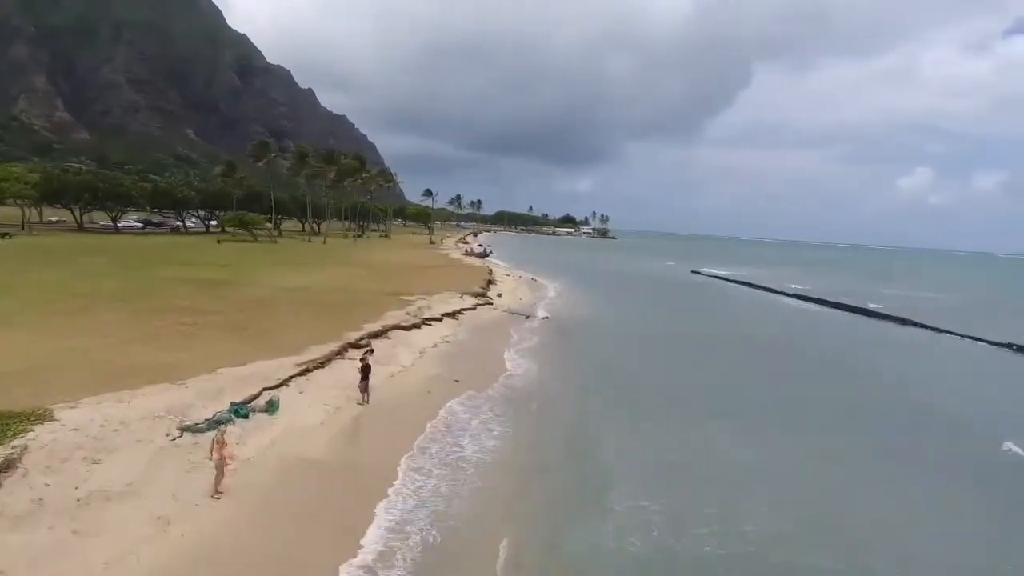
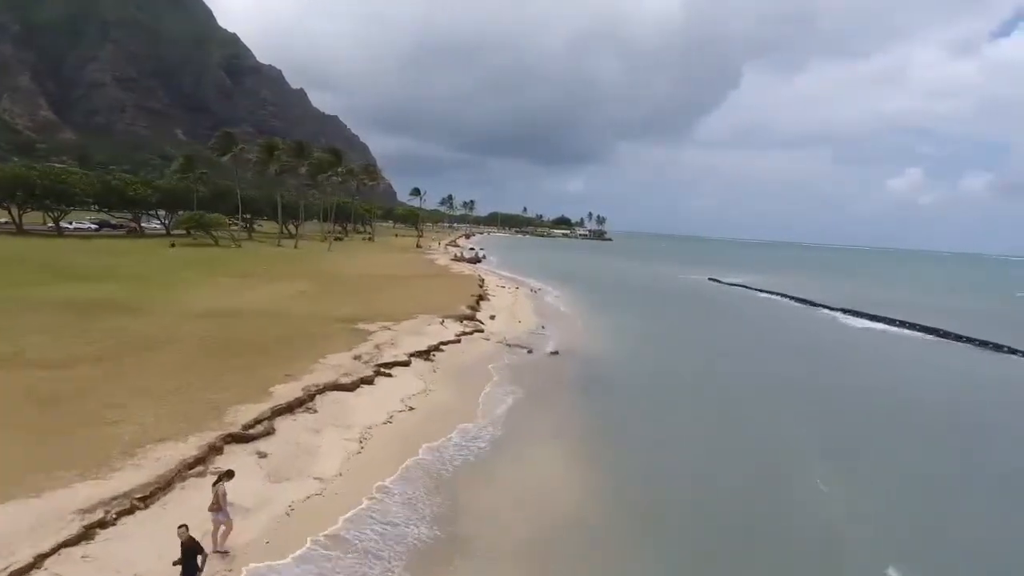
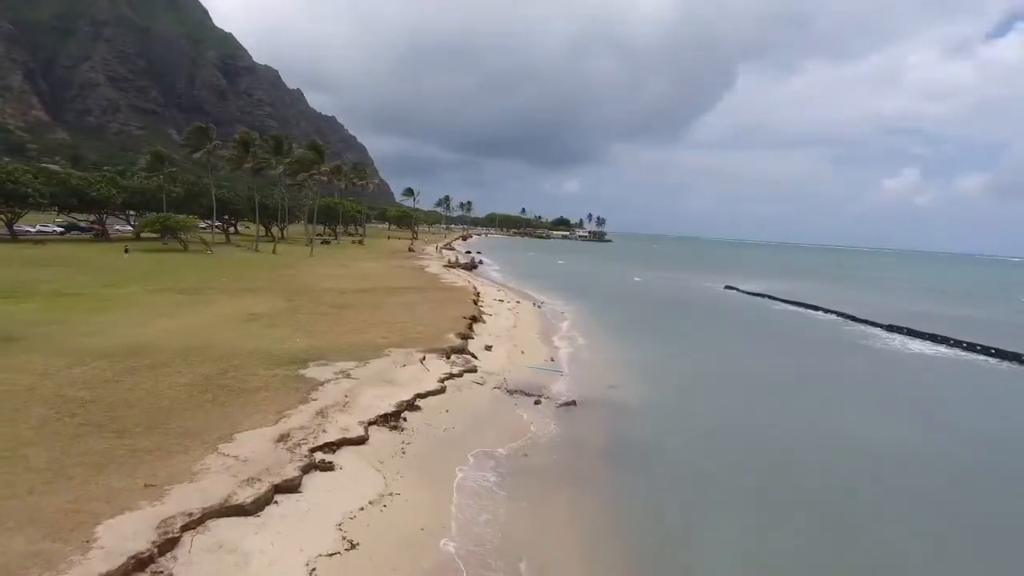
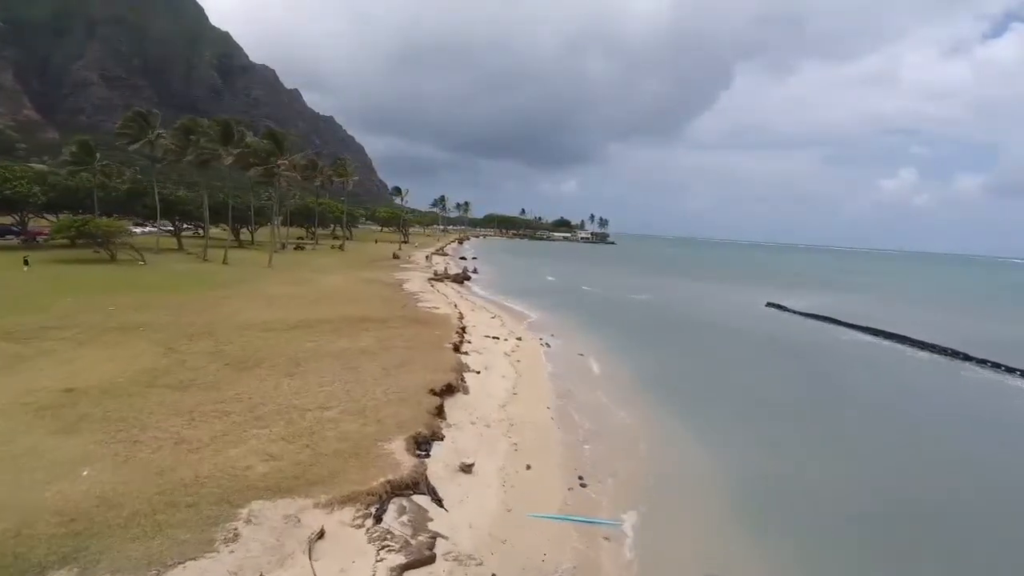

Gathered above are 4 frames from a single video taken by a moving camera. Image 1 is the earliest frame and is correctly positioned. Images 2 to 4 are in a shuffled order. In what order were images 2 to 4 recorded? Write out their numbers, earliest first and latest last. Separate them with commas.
2, 3, 4
